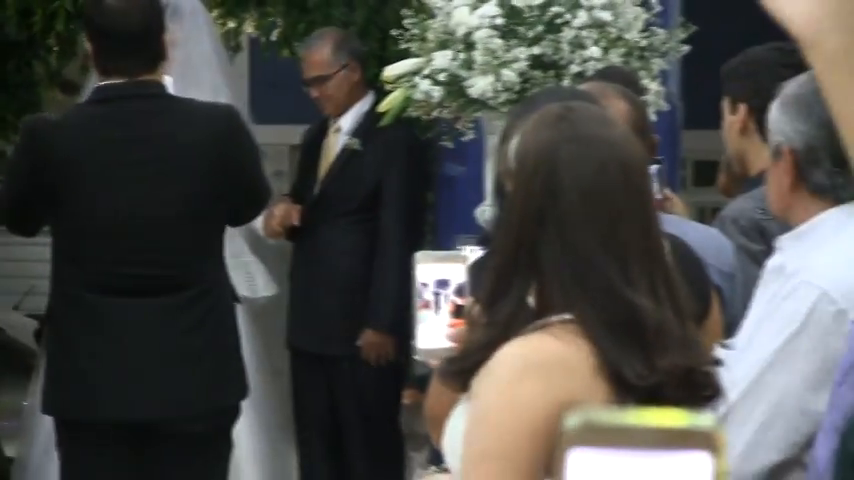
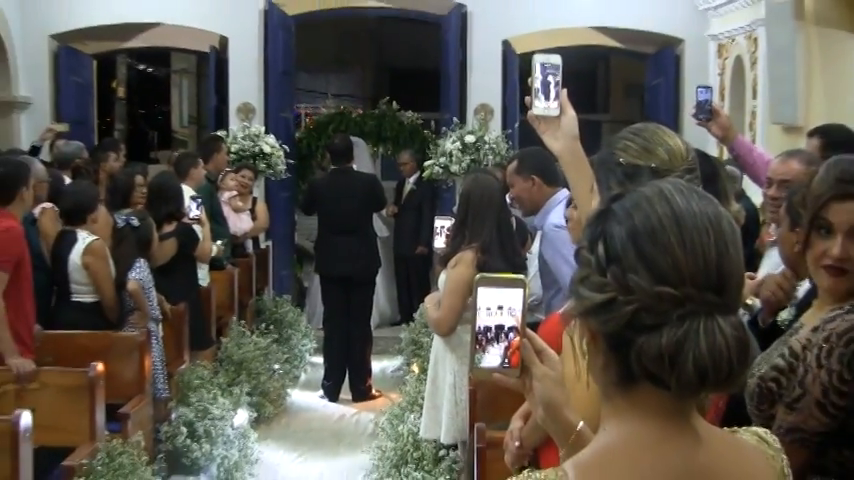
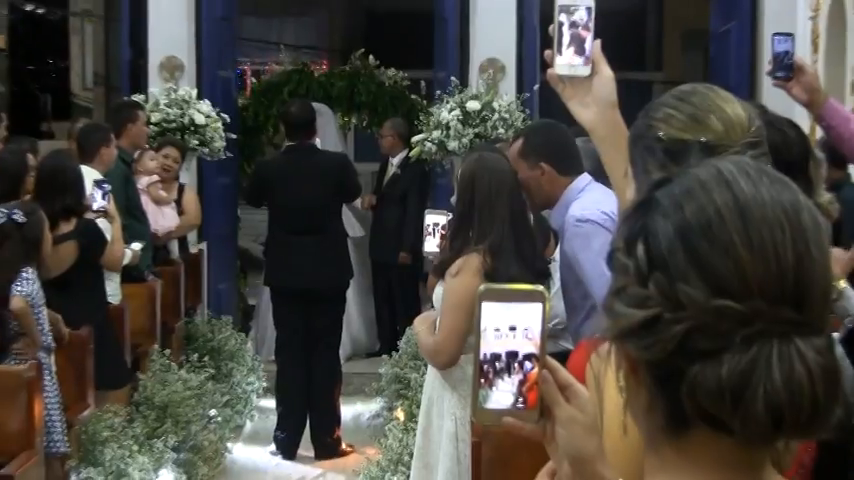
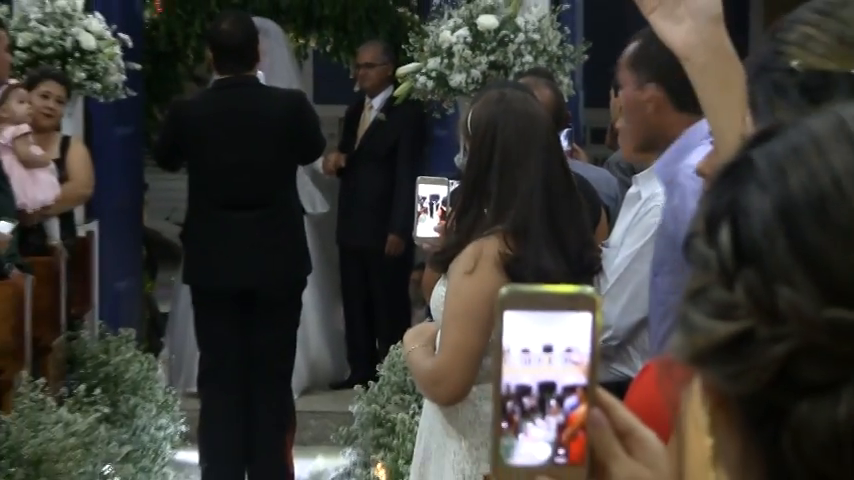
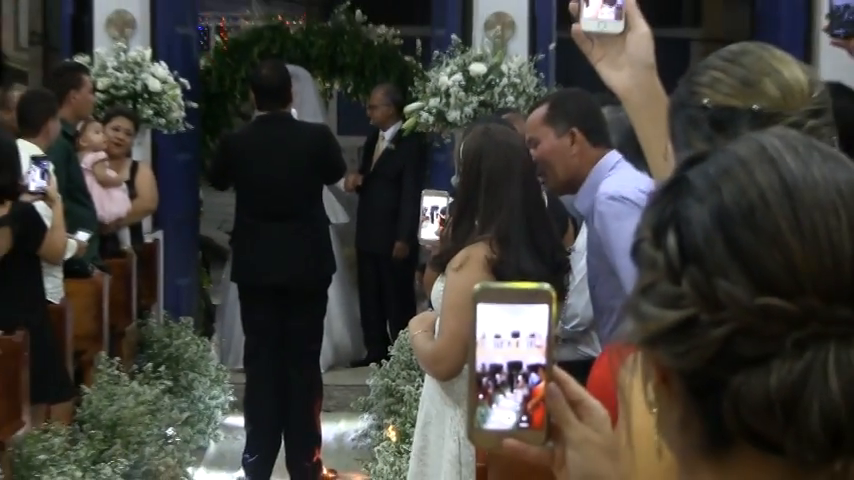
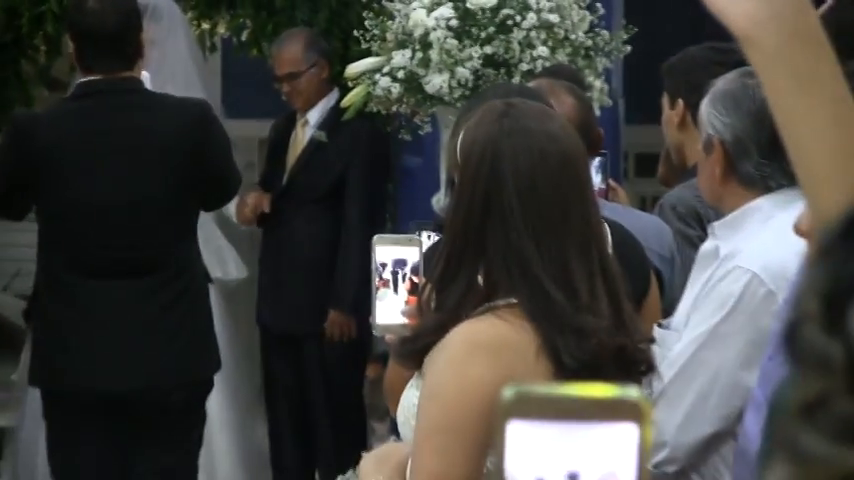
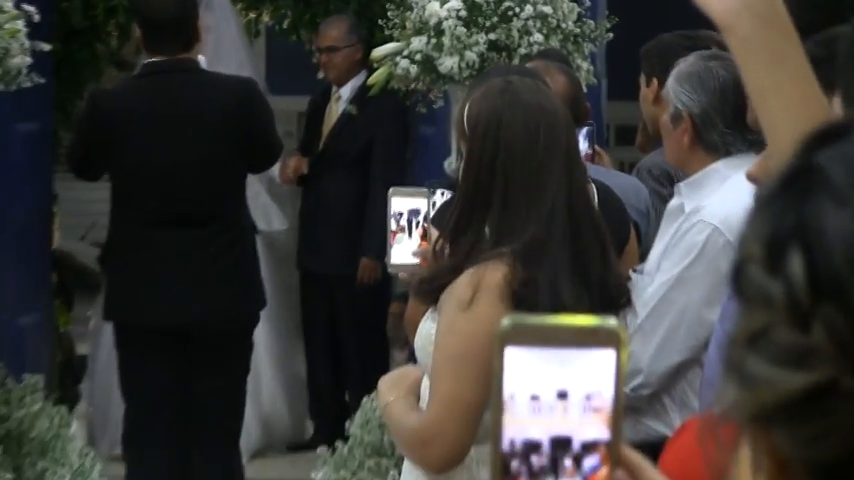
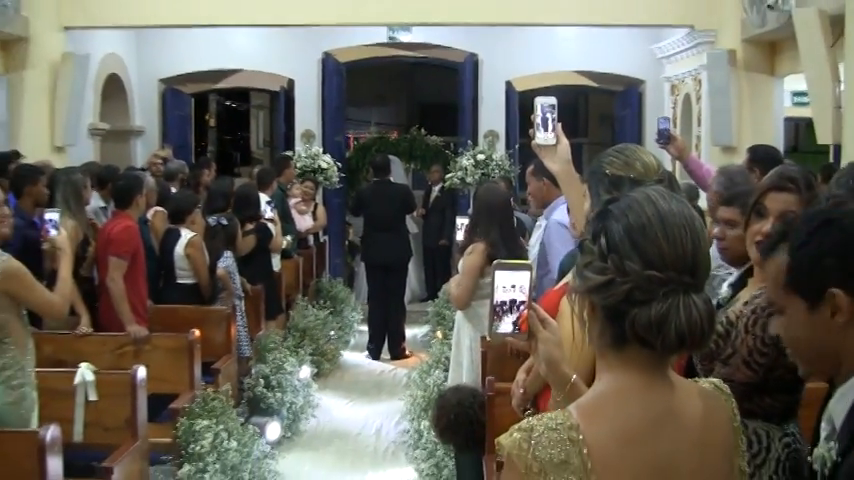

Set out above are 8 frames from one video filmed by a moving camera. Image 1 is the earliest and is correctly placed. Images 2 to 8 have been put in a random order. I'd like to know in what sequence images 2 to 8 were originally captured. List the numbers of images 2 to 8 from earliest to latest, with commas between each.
6, 7, 4, 5, 3, 2, 8
